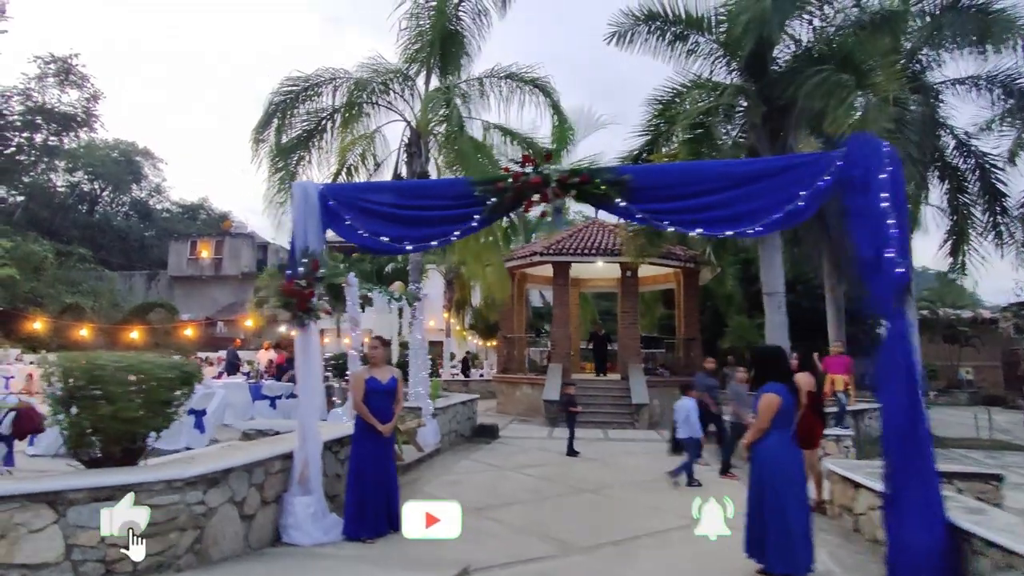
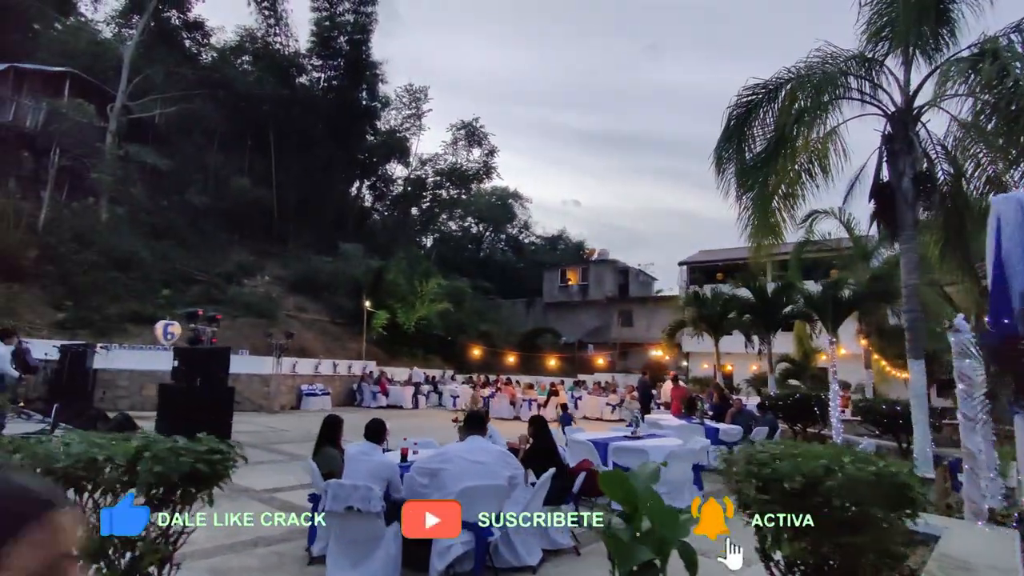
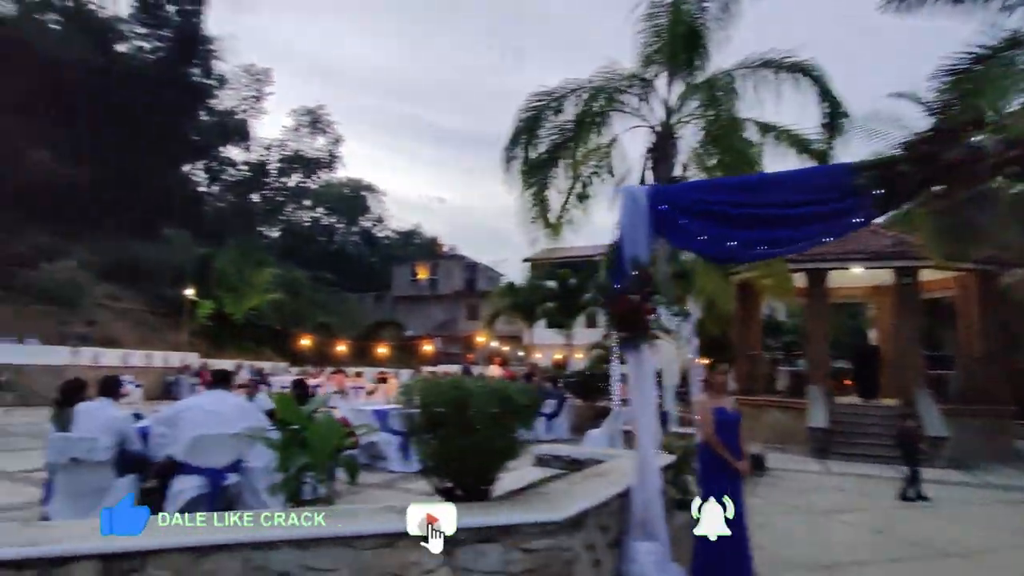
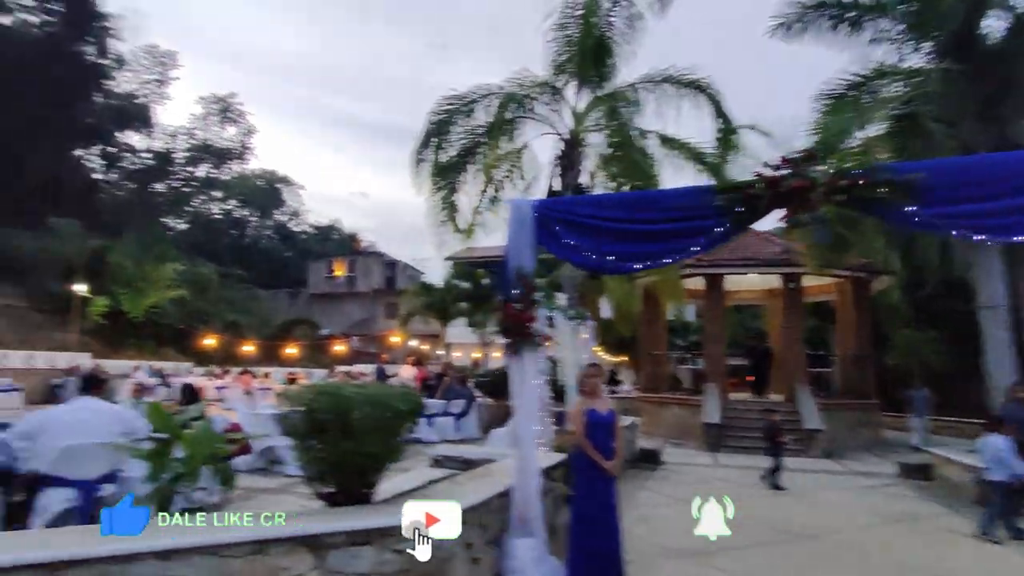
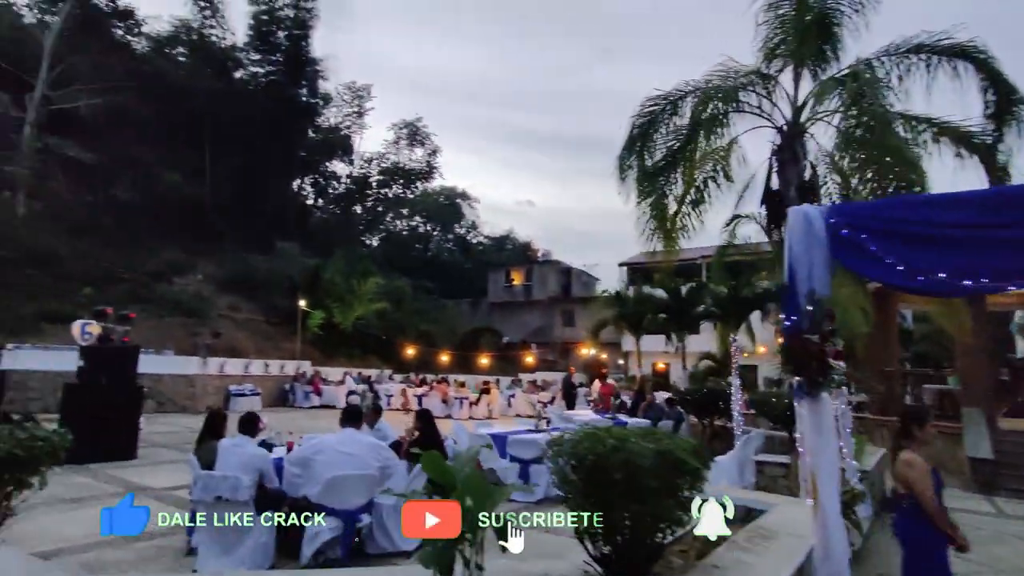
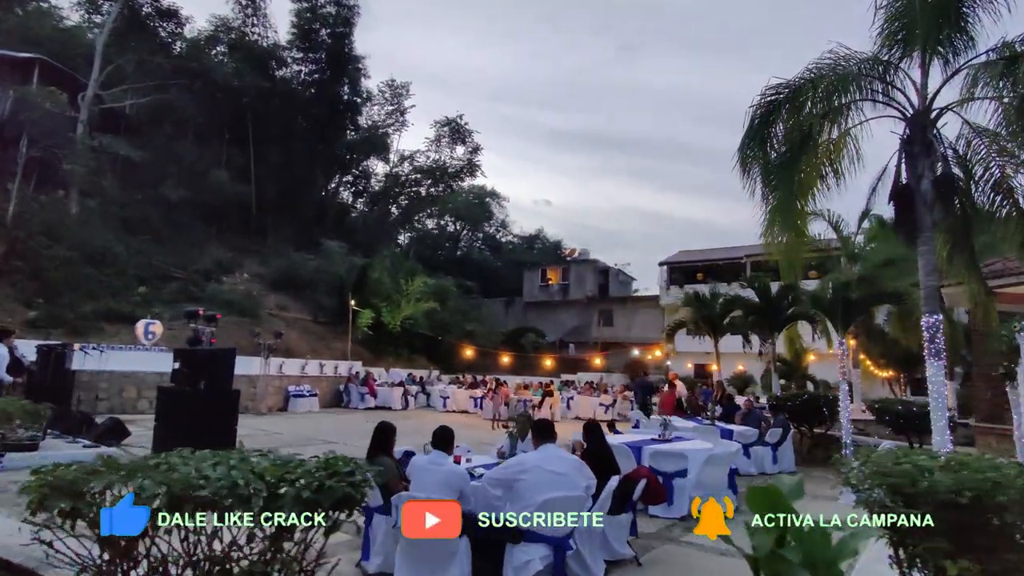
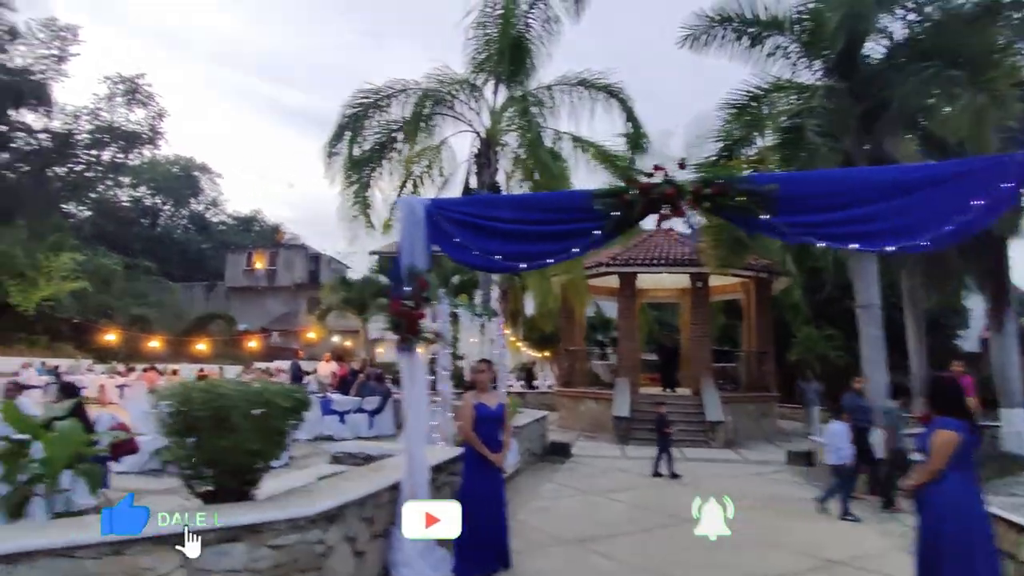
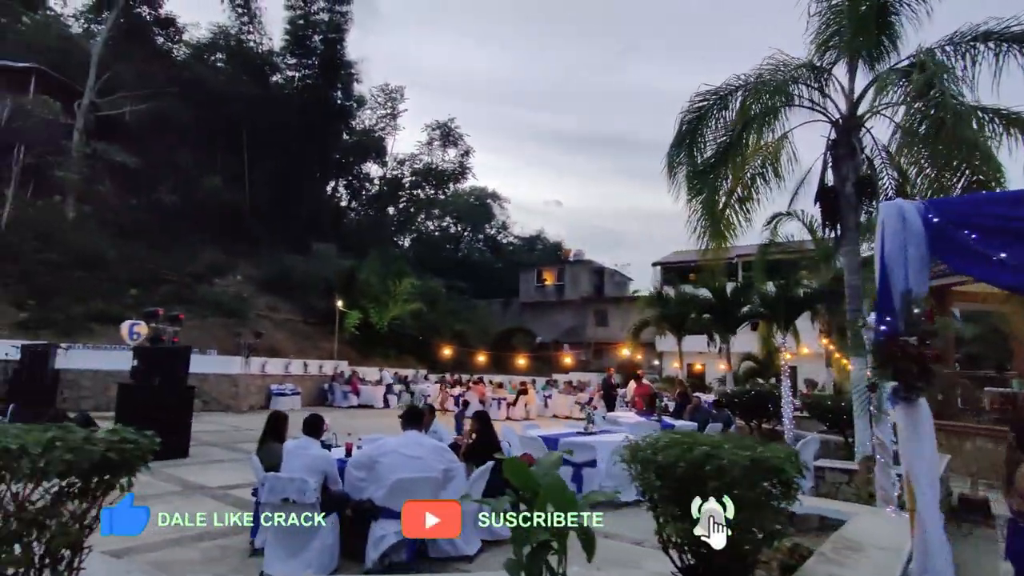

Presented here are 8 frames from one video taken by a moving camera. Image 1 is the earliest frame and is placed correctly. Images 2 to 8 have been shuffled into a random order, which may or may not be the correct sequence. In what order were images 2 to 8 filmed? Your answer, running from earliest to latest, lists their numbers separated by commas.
7, 4, 3, 5, 8, 2, 6
